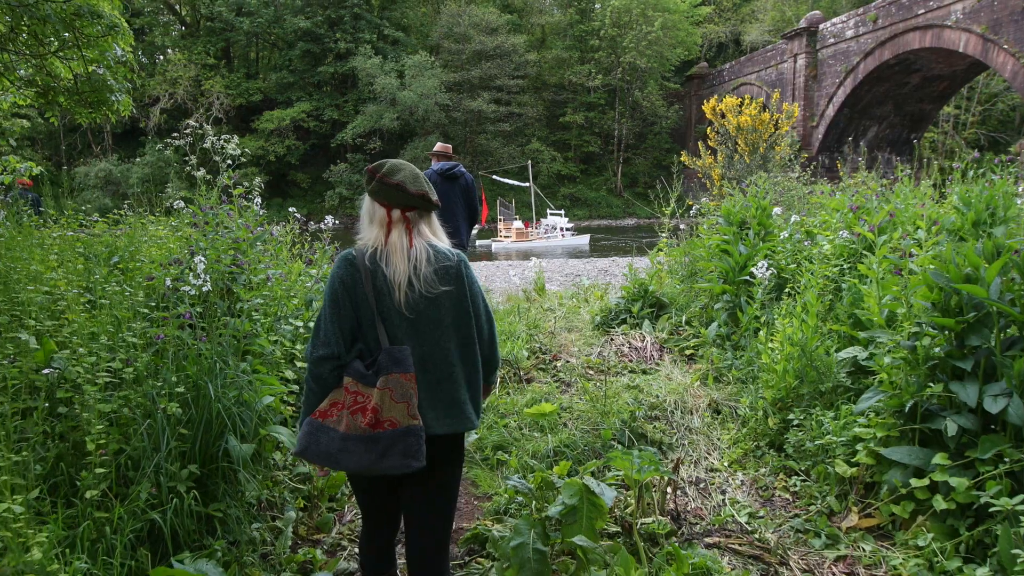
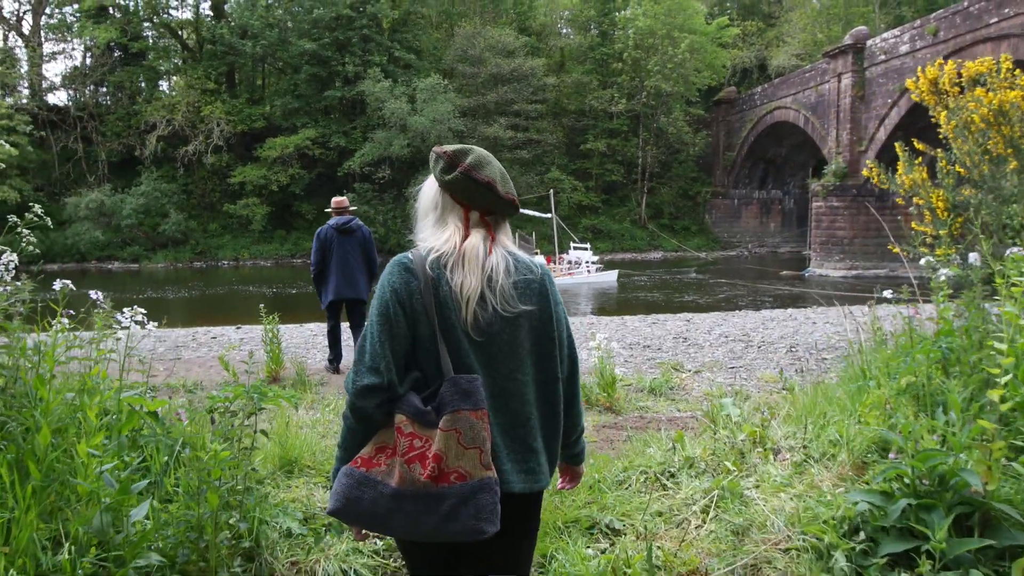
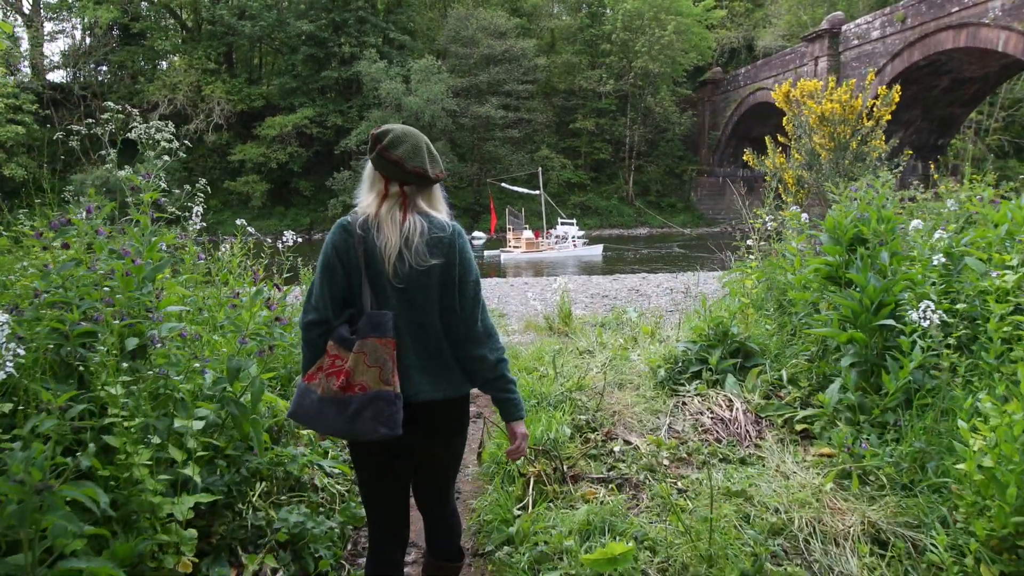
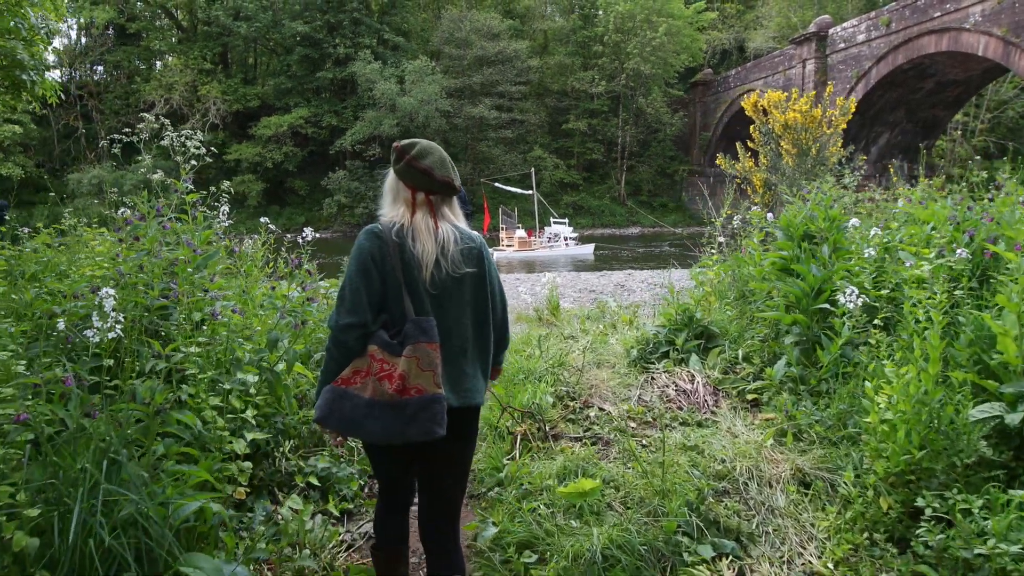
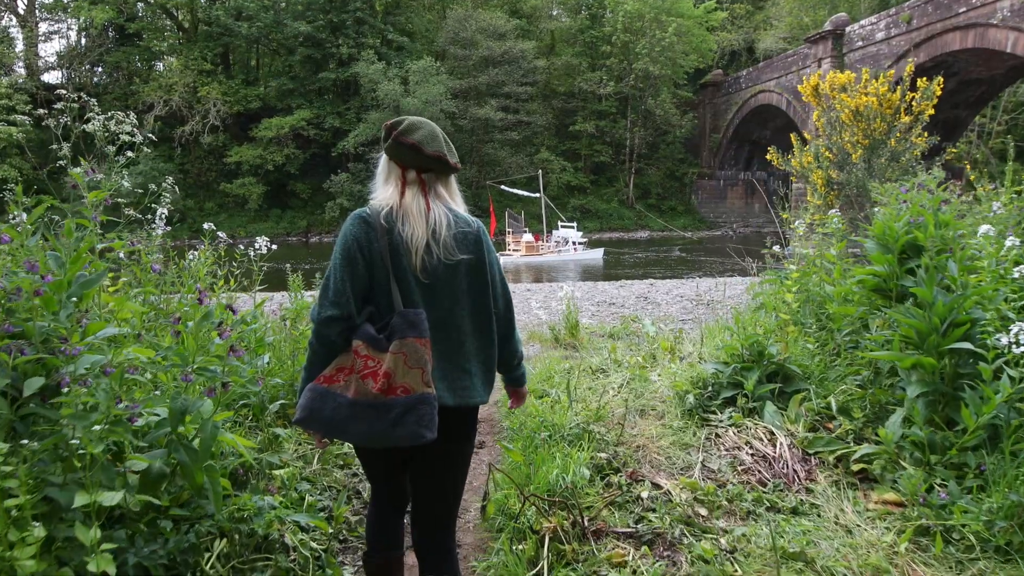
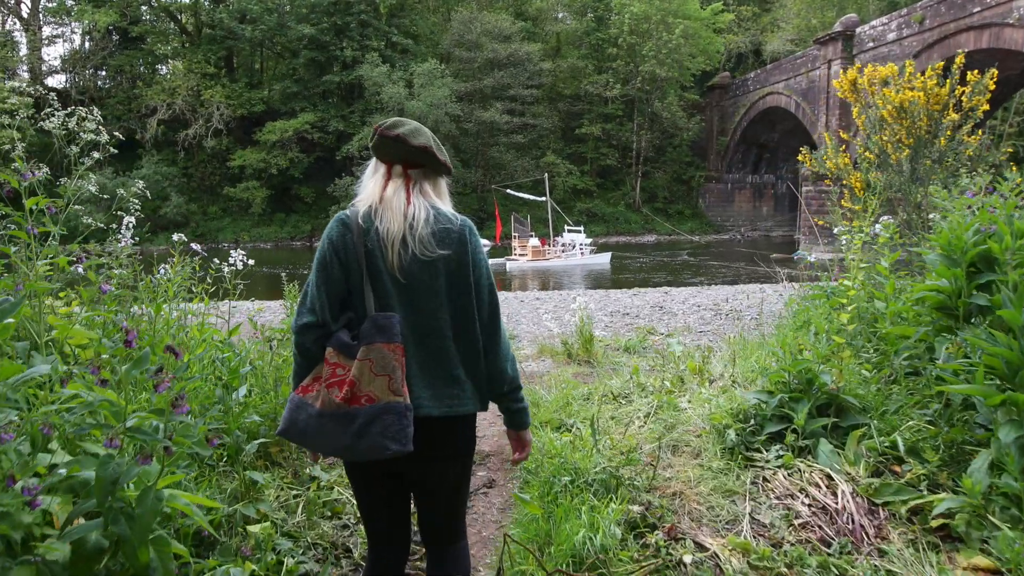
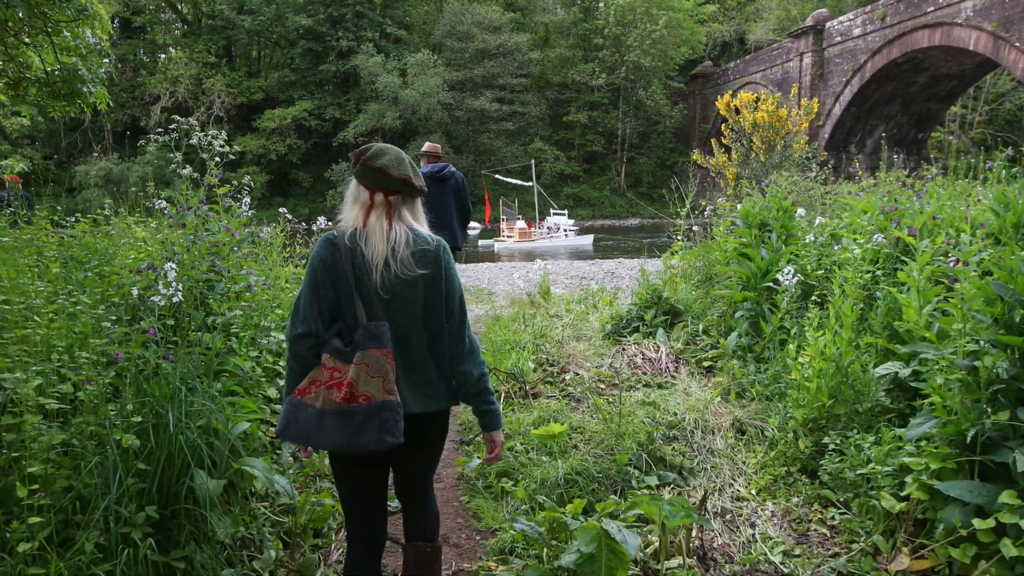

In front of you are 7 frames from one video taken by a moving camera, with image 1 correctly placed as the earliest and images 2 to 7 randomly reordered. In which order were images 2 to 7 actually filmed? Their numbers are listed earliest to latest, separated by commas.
7, 4, 3, 5, 6, 2
